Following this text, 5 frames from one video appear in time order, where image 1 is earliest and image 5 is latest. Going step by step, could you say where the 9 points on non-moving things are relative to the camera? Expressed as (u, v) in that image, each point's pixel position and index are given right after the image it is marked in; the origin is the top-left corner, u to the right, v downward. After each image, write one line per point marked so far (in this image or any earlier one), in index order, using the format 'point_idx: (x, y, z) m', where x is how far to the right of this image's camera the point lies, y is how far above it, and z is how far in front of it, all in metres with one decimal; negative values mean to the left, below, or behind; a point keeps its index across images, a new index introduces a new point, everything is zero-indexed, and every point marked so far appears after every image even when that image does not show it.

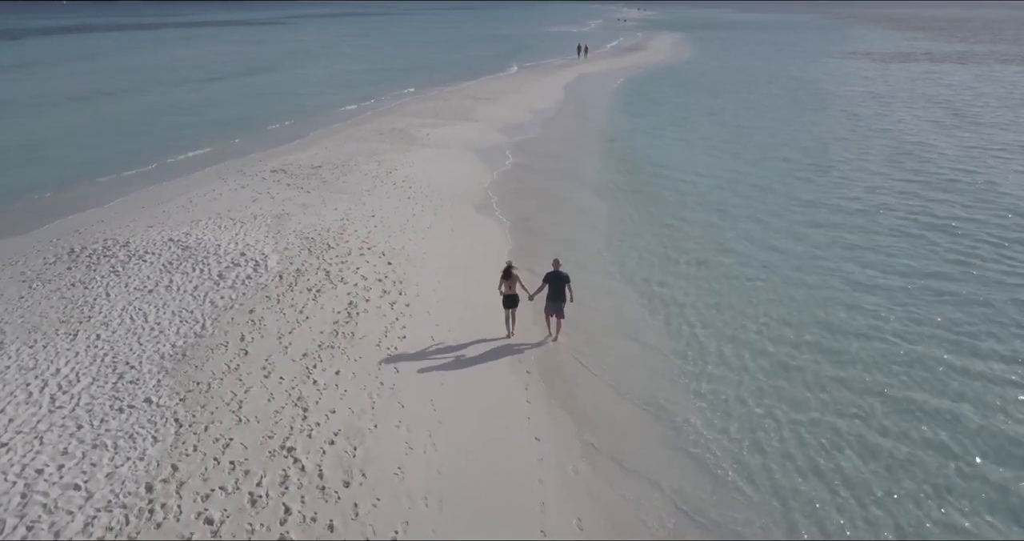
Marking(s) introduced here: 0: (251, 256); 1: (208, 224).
0: (-4.8, +0.3, +14.1) m
1: (-6.4, +1.0, +16.3) m
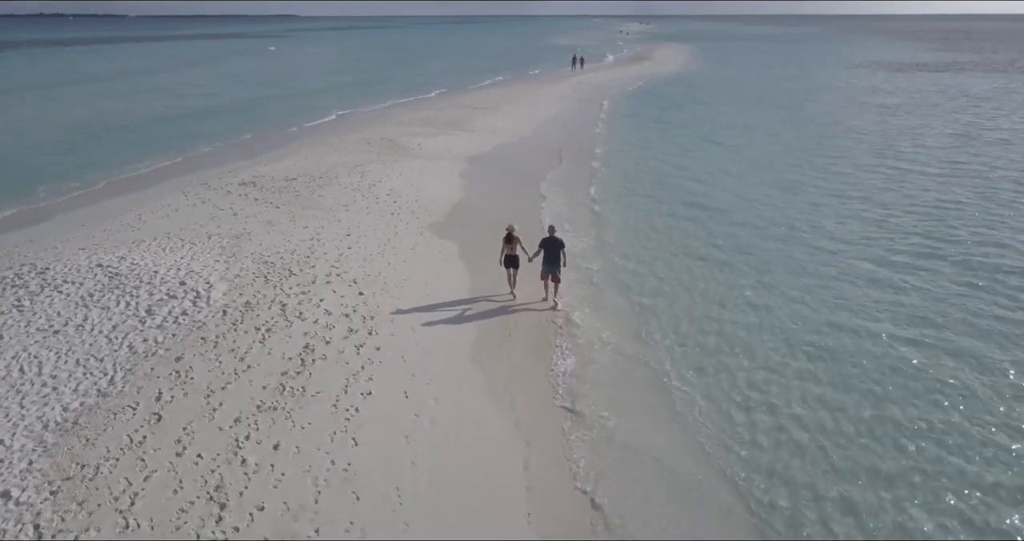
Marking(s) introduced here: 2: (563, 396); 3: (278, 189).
0: (-4.9, -0.2, +11.6) m
1: (-6.5, +0.5, +13.8) m
2: (+0.7, -1.5, +9.7) m
3: (-5.7, +2.0, +18.7) m
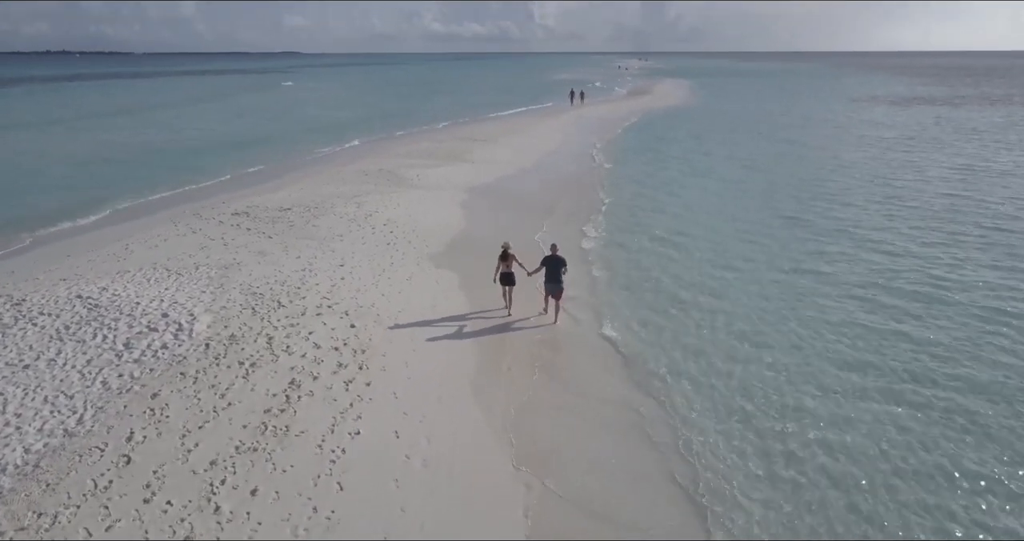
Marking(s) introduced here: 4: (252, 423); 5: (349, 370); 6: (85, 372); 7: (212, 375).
0: (-4.9, -0.7, +11.0) m
1: (-6.5, -0.1, +13.3) m
2: (+0.7, -1.9, +9.0) m
3: (-5.7, +1.2, +18.2) m
4: (-2.8, -1.7, +8.5) m
5: (-2.1, -1.3, +9.9) m
6: (-5.2, -1.2, +9.4) m
7: (-3.7, -1.3, +9.5) m
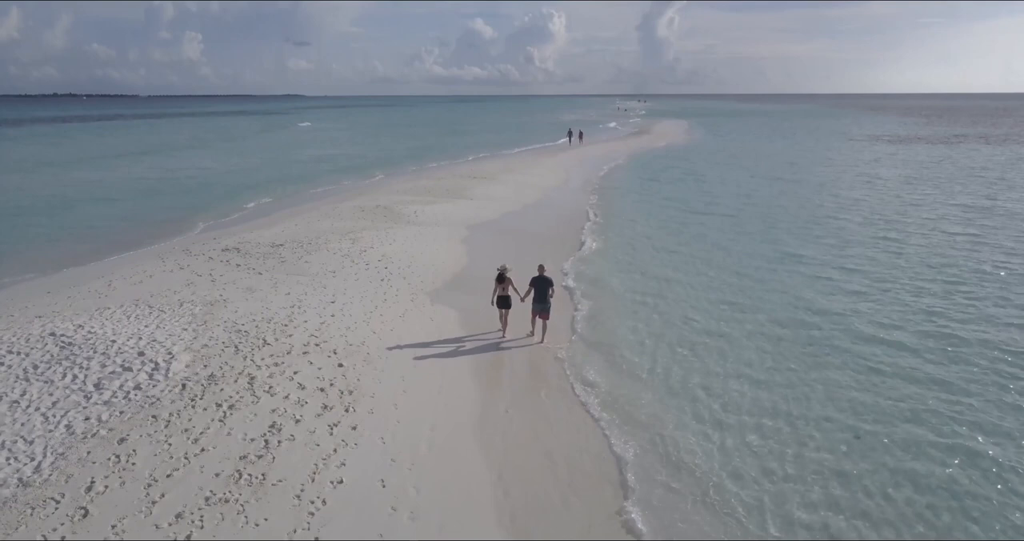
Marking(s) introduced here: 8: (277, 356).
0: (-4.9, -1.2, +10.4) m
1: (-6.5, -0.7, +12.7) m
2: (+0.6, -2.3, +8.3) m
3: (-5.7, +0.4, +17.7) m
4: (-2.9, -2.0, +7.8) m
5: (-2.1, -1.7, +9.2) m
6: (-5.2, -1.6, +8.7) m
7: (-3.7, -1.7, +8.8) m
8: (-3.3, -1.2, +10.8) m
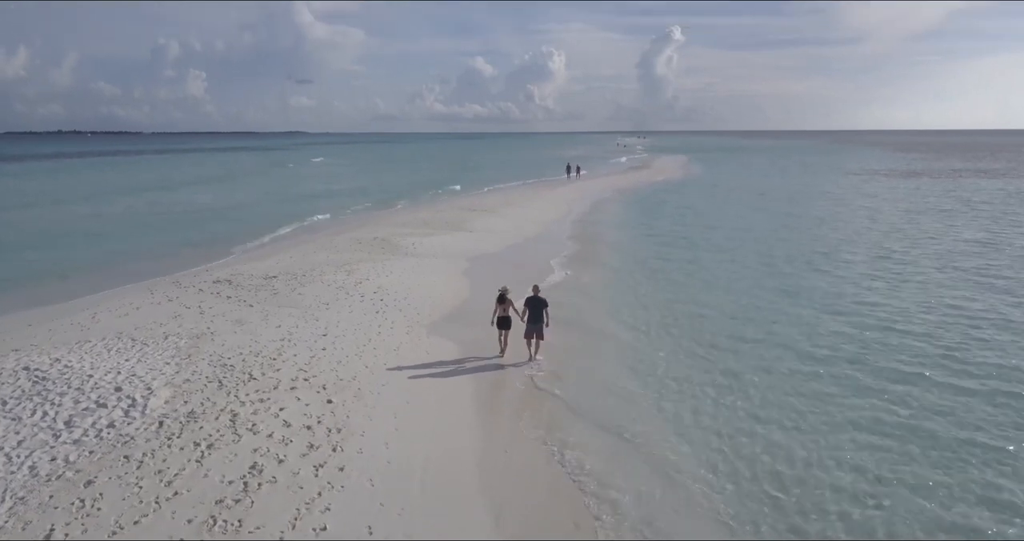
0: (-4.9, -1.5, +9.8) m
1: (-6.5, -1.2, +12.1) m
2: (+0.6, -2.5, +7.7) m
3: (-5.7, -0.4, +17.1) m
4: (-2.9, -2.3, +7.1) m
5: (-2.1, -2.0, +8.6) m
6: (-5.2, -1.9, +8.1) m
7: (-3.7, -2.0, +8.2) m
8: (-3.3, -1.6, +10.2) m
